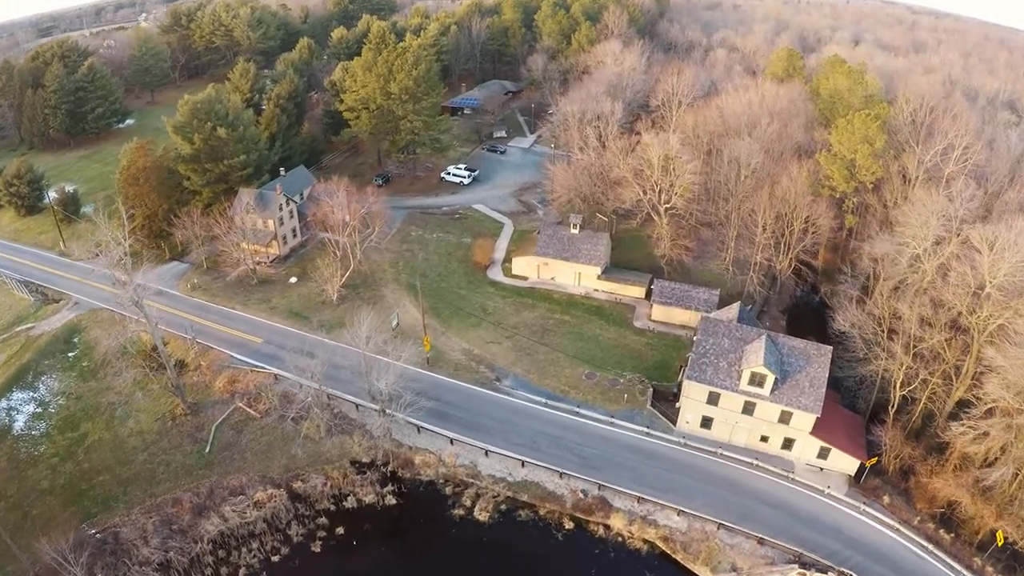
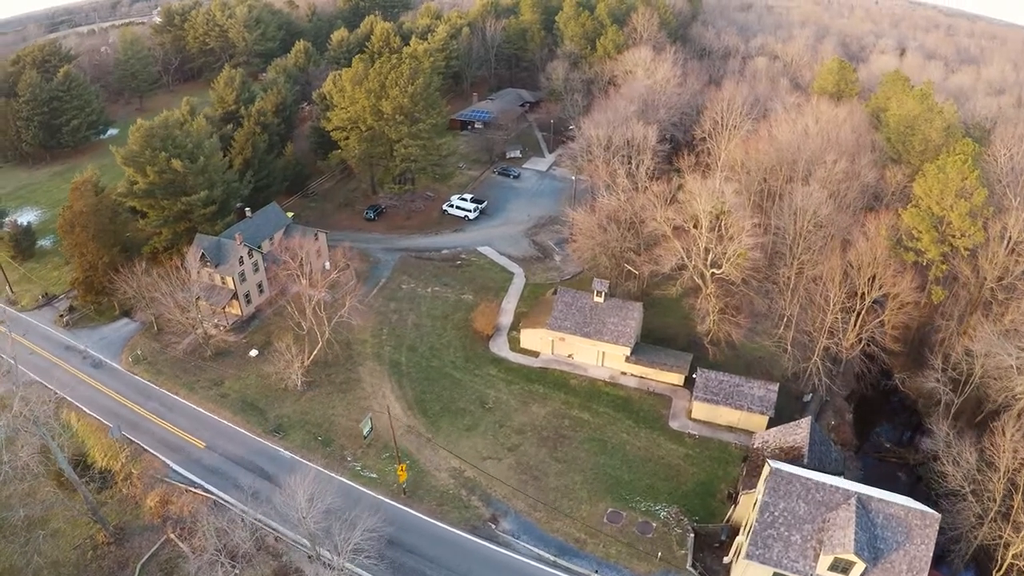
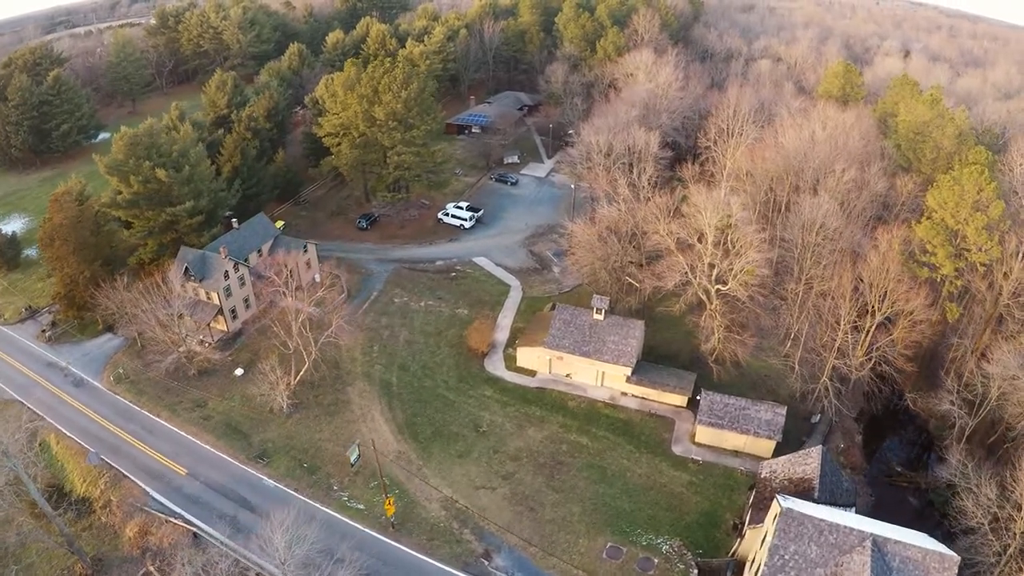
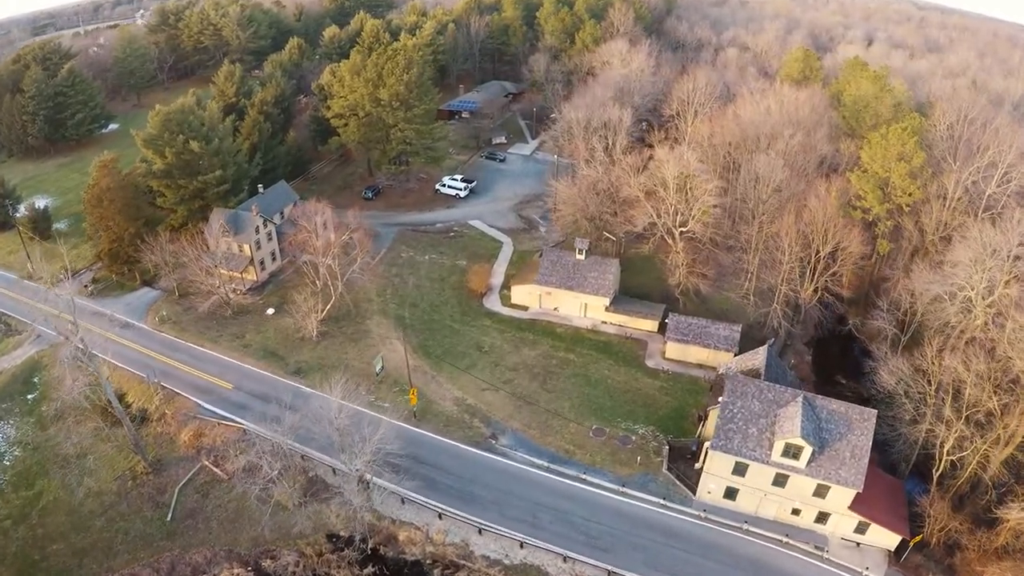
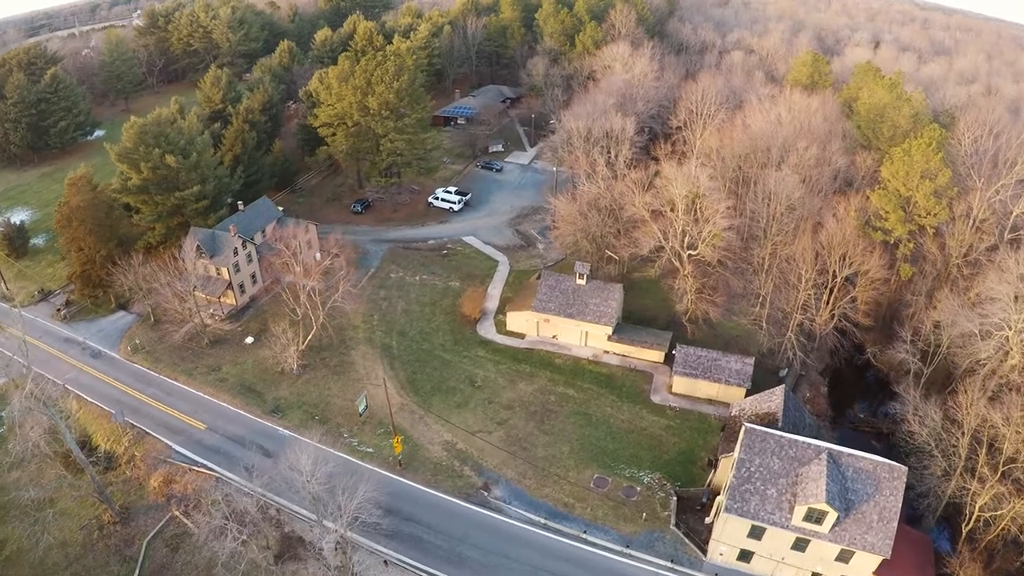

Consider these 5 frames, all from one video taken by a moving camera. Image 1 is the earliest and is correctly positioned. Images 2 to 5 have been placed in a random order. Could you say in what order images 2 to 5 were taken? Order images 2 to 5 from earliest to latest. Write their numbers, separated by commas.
4, 5, 2, 3
